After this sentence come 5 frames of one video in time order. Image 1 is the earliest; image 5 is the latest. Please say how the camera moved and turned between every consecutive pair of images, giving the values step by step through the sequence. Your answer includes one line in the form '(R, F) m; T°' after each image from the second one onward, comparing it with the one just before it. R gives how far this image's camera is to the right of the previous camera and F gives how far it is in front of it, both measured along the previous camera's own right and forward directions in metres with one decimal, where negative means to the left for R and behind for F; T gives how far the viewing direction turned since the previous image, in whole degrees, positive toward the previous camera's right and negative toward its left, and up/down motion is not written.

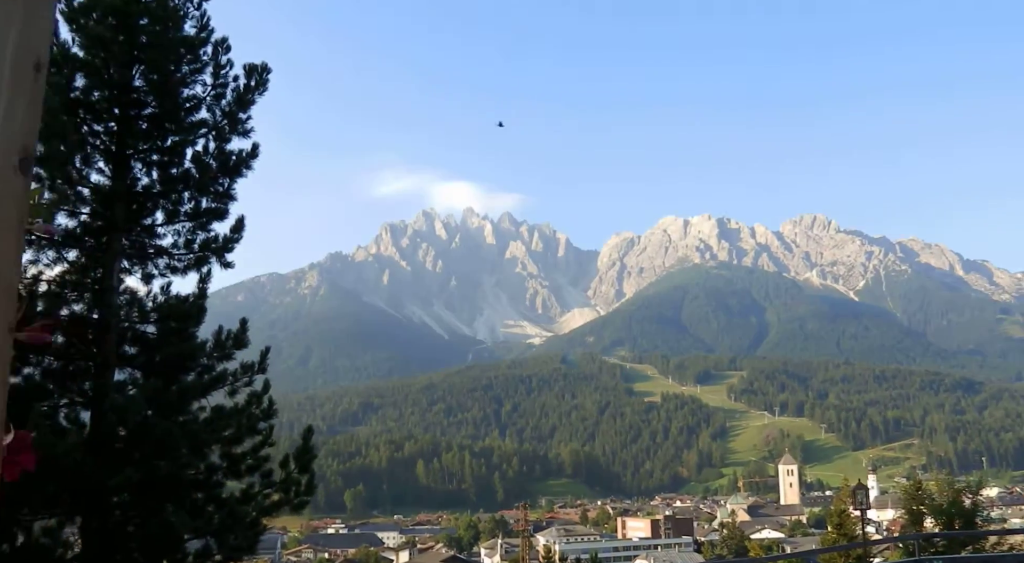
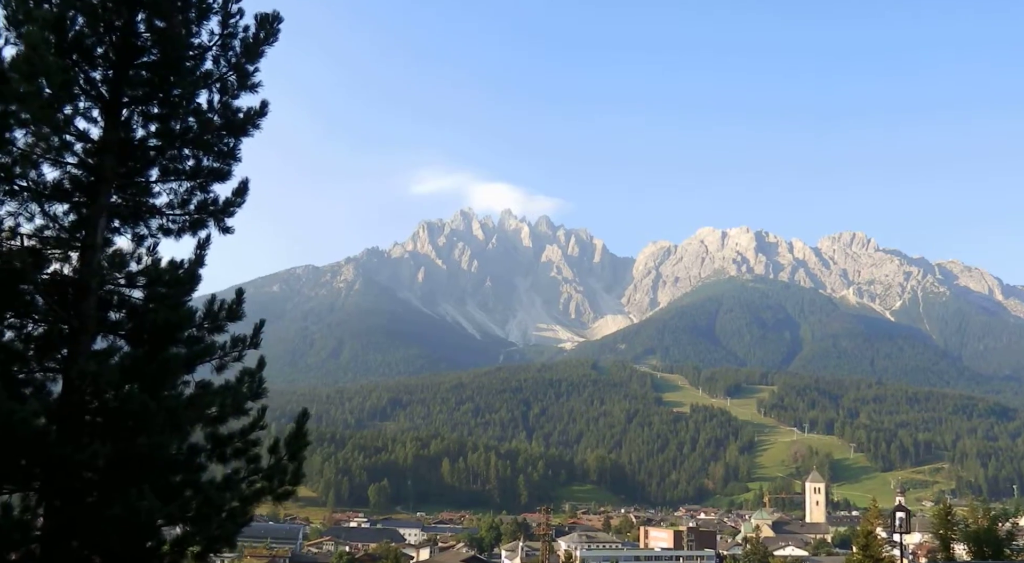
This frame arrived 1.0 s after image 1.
(+1.2, -2.1) m; -2°
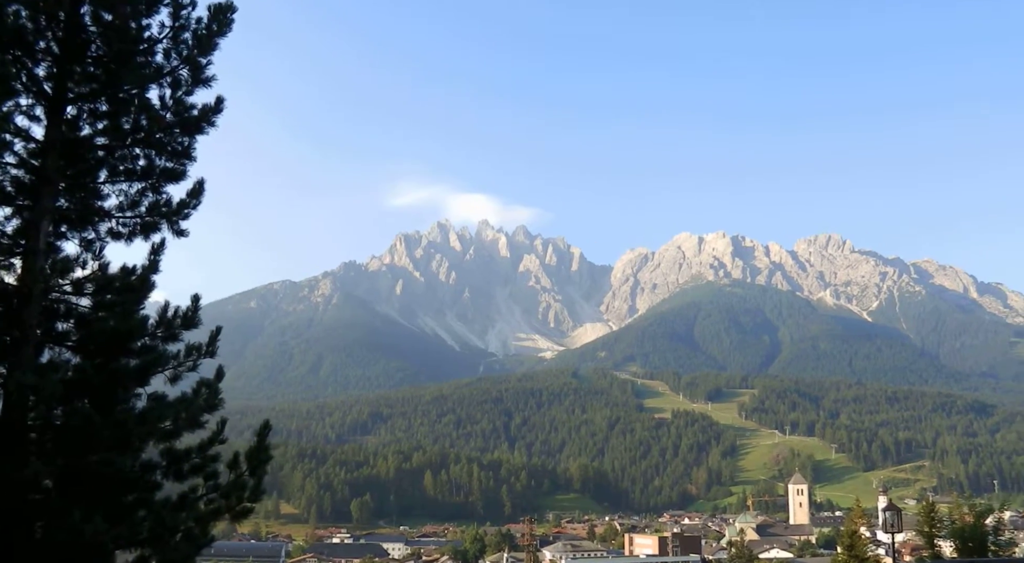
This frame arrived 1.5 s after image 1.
(0.0, +2.4) m; +1°
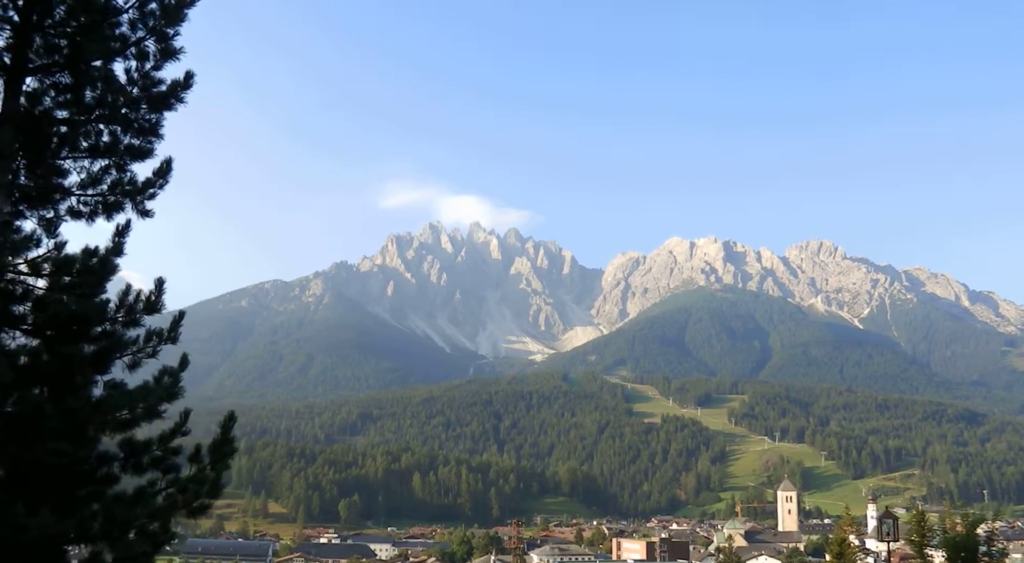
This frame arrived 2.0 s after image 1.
(-0.3, +3.1) m; +1°
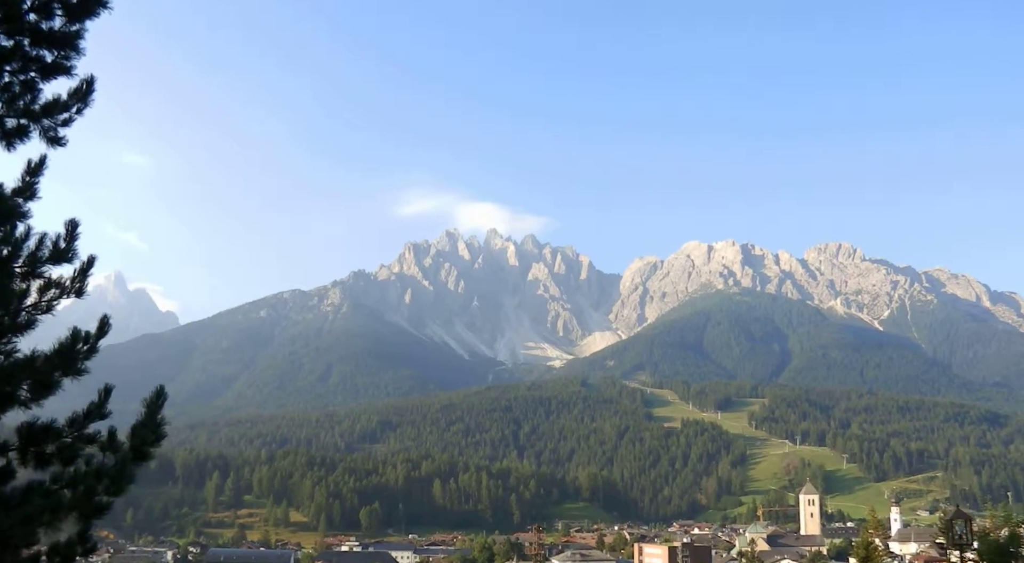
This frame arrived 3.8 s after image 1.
(-0.1, -2.3) m; -1°
